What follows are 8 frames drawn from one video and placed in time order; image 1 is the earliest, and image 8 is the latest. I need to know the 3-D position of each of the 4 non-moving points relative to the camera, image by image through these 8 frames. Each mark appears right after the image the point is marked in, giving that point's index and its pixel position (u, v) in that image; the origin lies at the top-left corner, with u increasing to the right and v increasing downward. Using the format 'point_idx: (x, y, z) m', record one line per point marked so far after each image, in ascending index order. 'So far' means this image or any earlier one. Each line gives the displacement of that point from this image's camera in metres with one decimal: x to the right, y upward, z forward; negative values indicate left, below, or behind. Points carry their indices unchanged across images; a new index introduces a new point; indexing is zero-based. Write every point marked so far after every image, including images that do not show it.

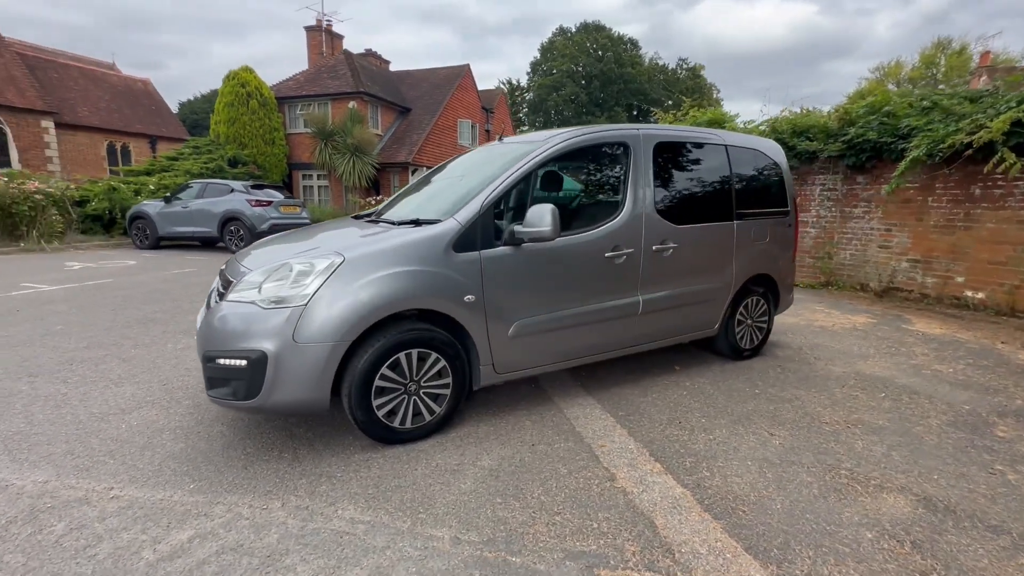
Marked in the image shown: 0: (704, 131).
0: (+2.0, +1.6, +4.8) m
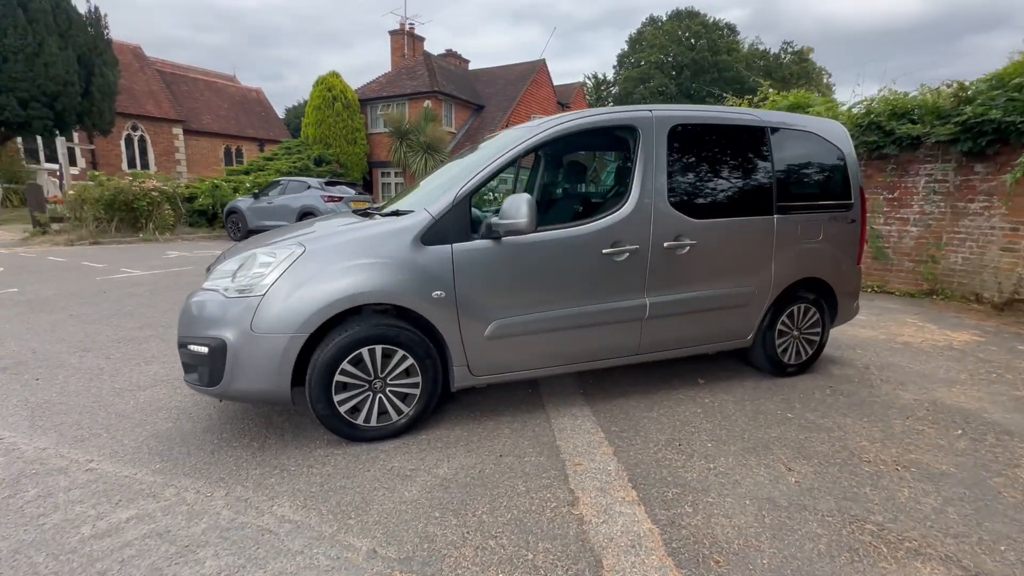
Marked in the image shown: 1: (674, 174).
0: (+2.1, +1.6, +4.2) m
1: (+1.3, +0.9, +3.8) m
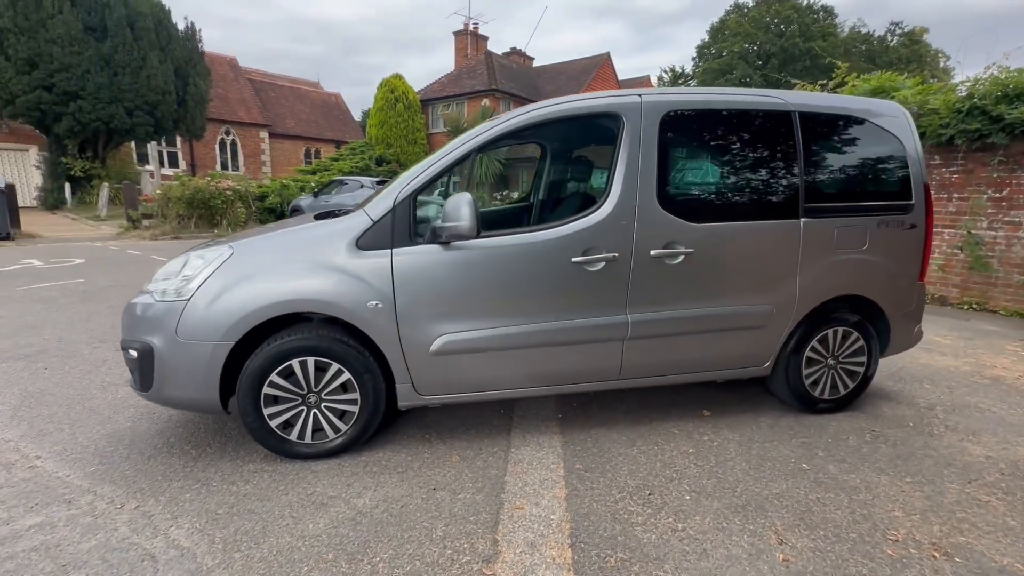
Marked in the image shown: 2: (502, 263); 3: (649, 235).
0: (+1.9, +1.4, +3.5) m
1: (+1.1, +0.8, +3.2) m
2: (-0.1, +0.2, +3.1) m
3: (+0.9, +0.4, +3.2) m
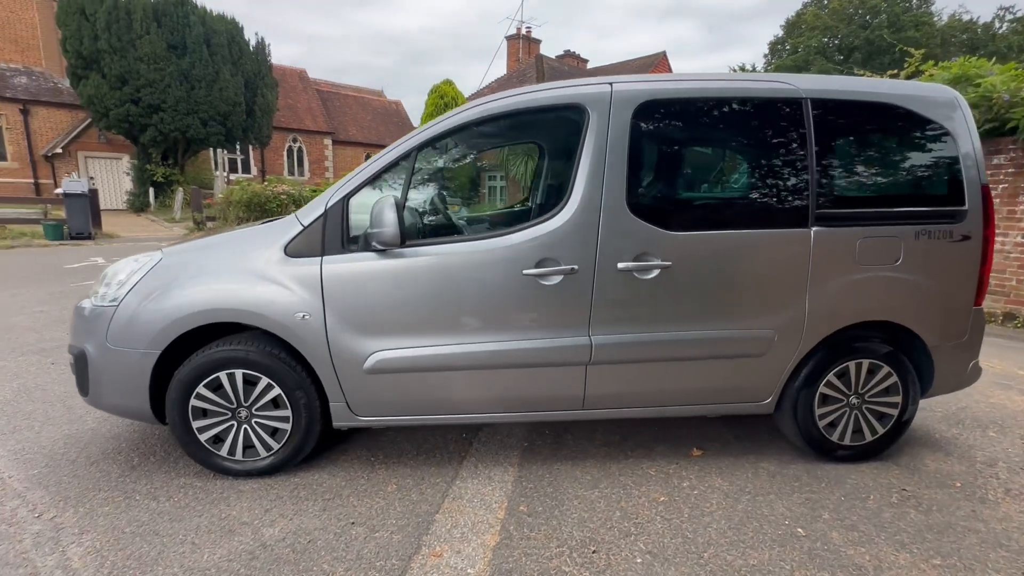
0: (+1.6, +1.3, +2.9) m
1: (+0.8, +0.7, +2.8) m
2: (-0.4, +0.1, +2.7) m
3: (+0.6, +0.2, +2.8) m
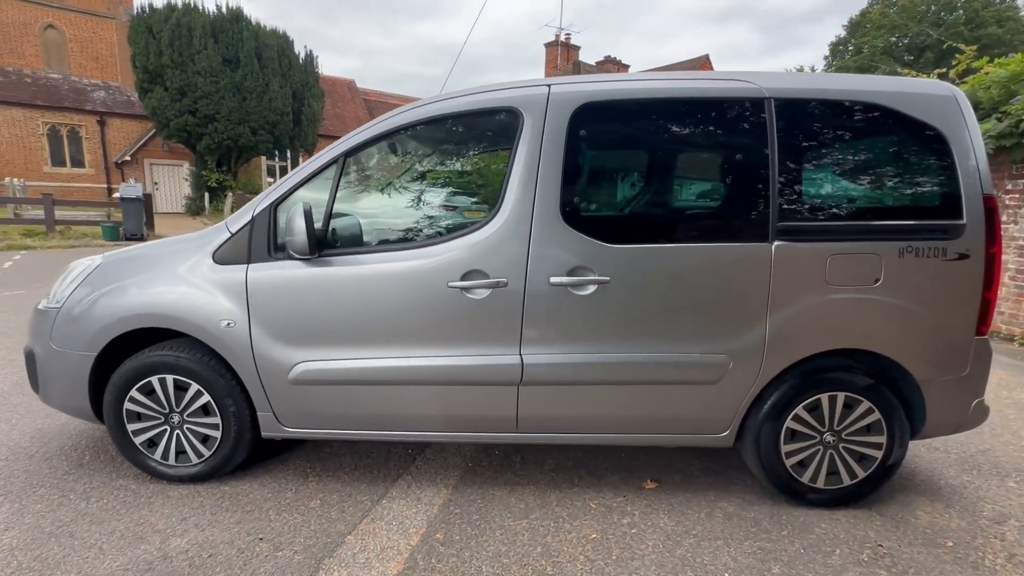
0: (+1.3, +1.2, +2.7) m
1: (+0.4, +0.6, +2.6) m
2: (-0.8, 0.0, +2.6) m
3: (+0.2, +0.2, +2.6) m
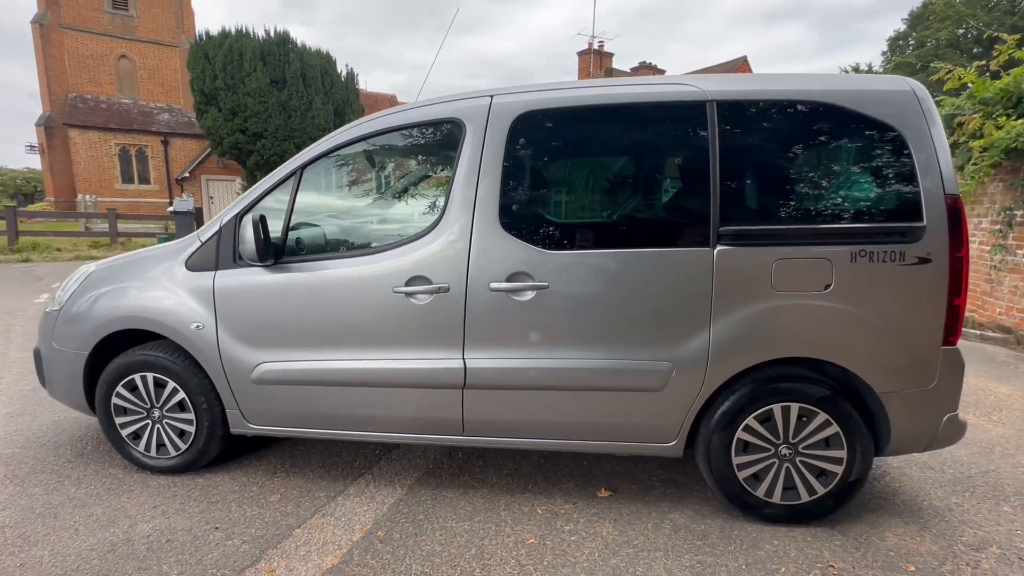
0: (+1.0, +1.2, +2.6) m
1: (+0.1, +0.6, +2.6) m
2: (-1.1, 0.0, +2.8) m
3: (-0.1, +0.1, +2.6) m
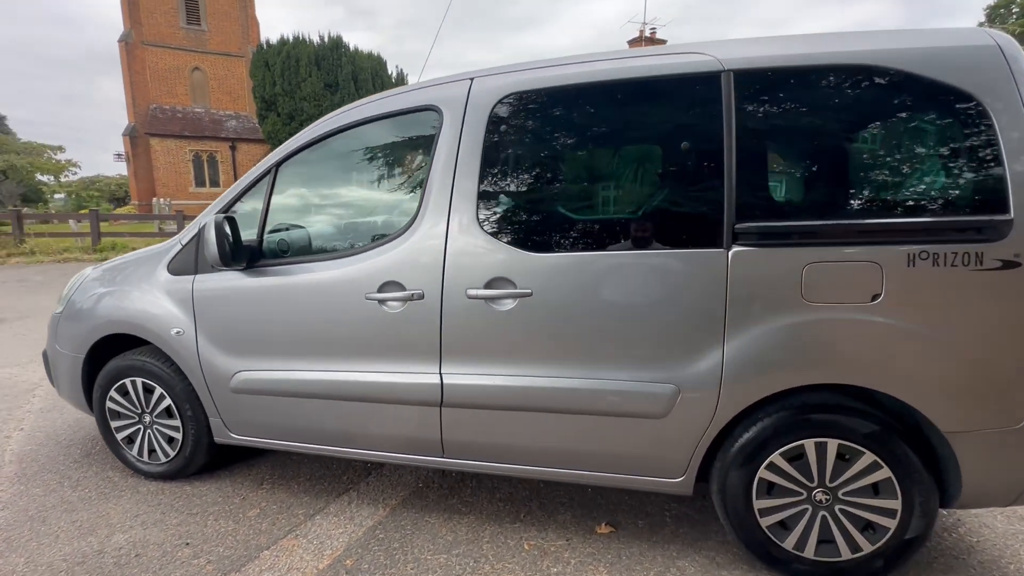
0: (+0.9, +1.1, +2.2) m
1: (0.0, +0.5, +2.3) m
2: (-1.2, 0.0, +2.6) m
3: (-0.2, +0.1, +2.3) m
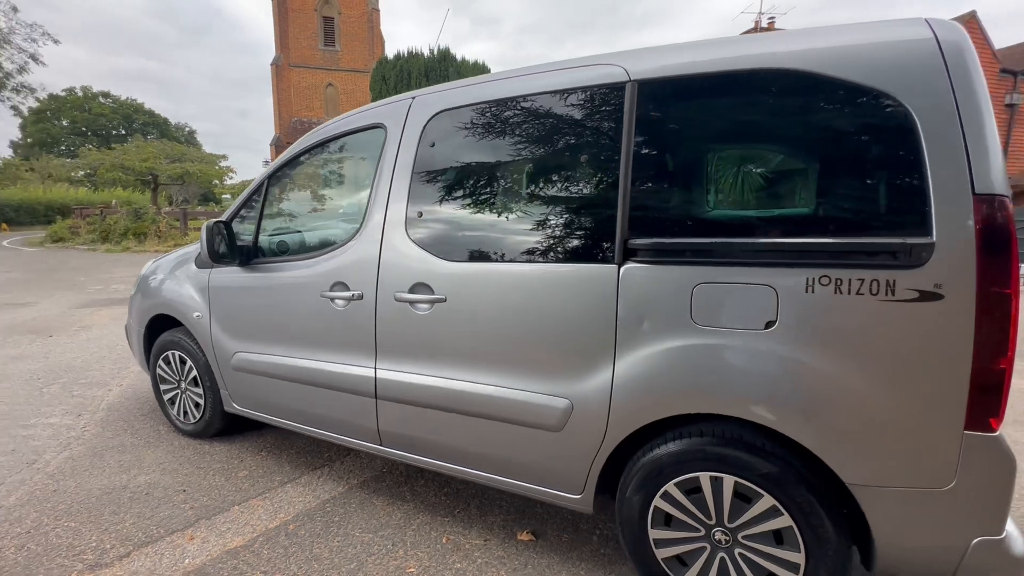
0: (+0.5, +1.1, +2.2) m
1: (-0.4, +0.5, +2.5) m
2: (-1.5, 0.0, +3.0) m
3: (-0.6, +0.1, +2.5) m
